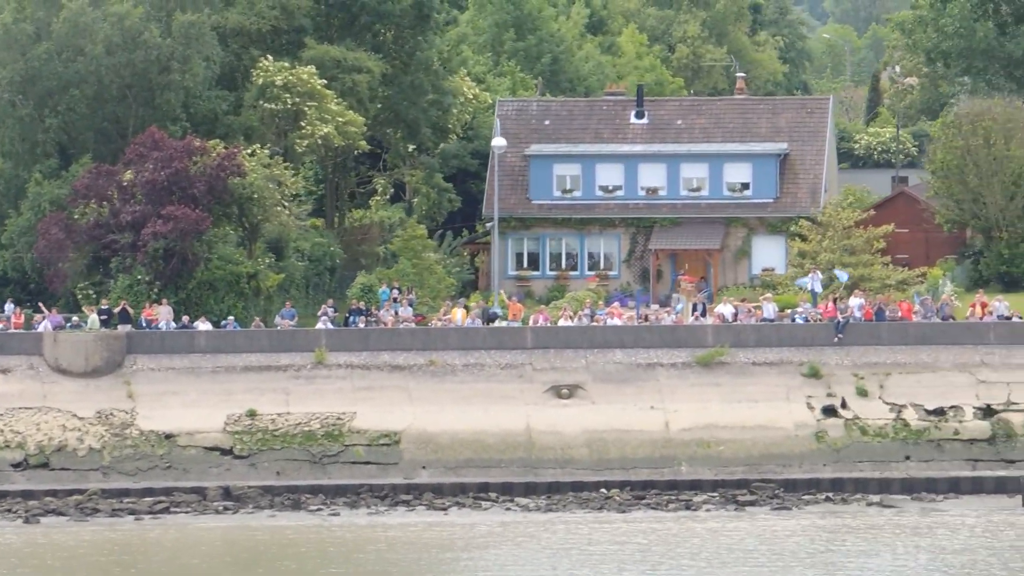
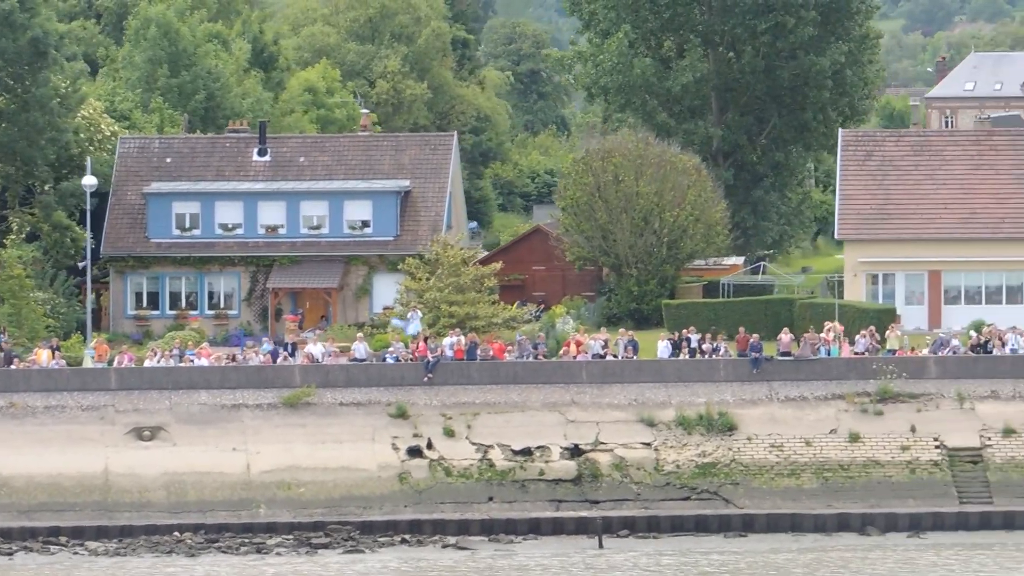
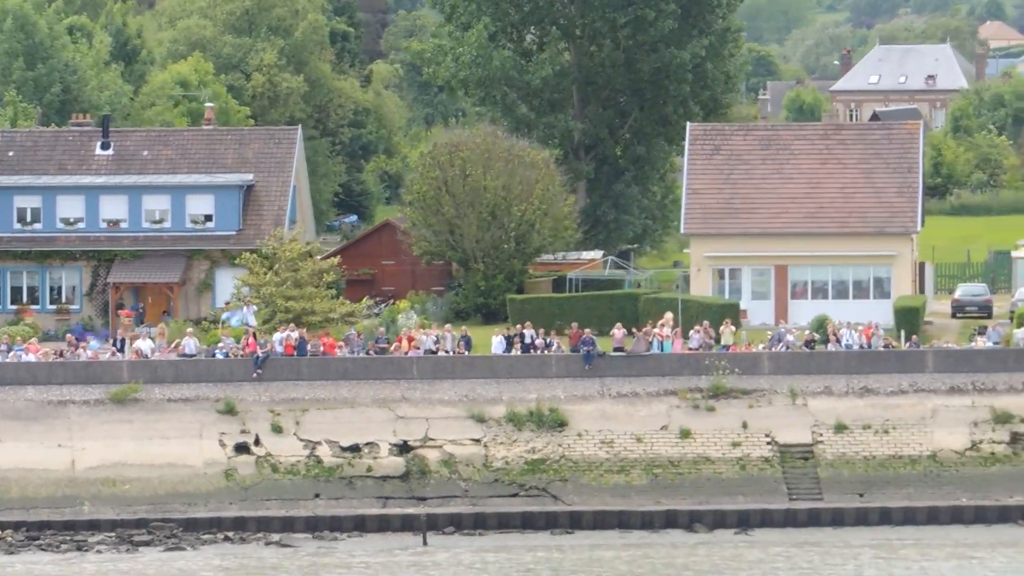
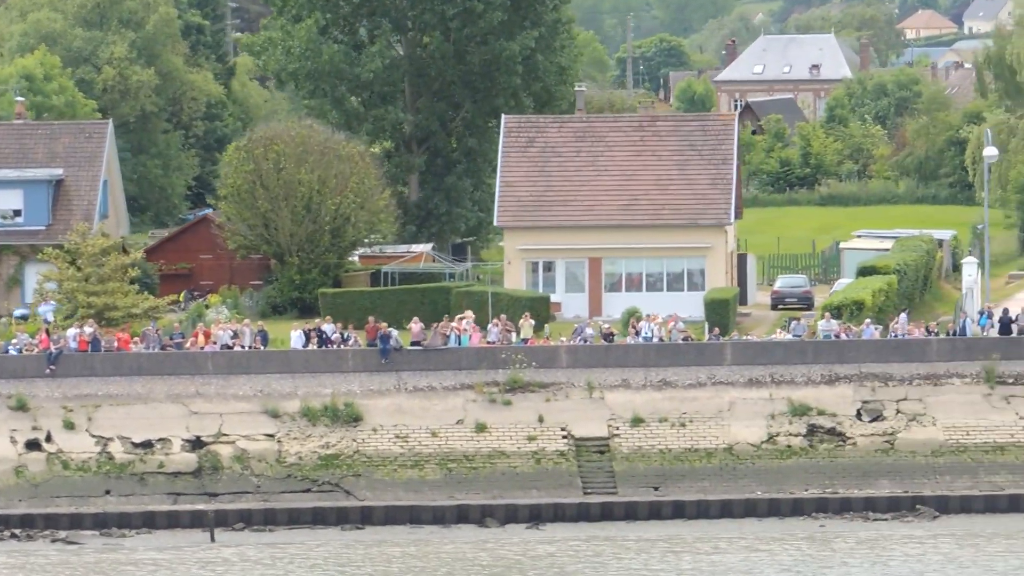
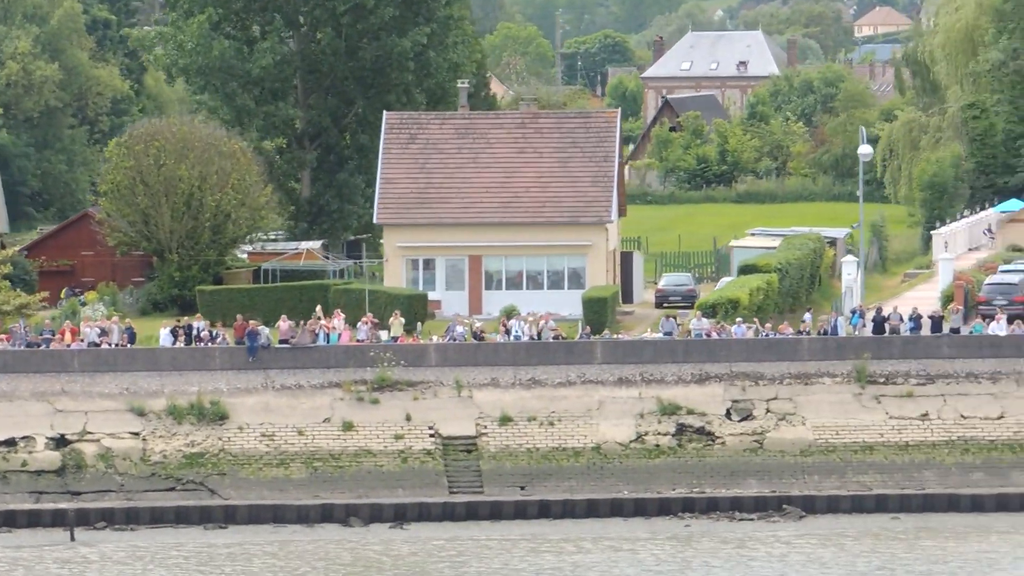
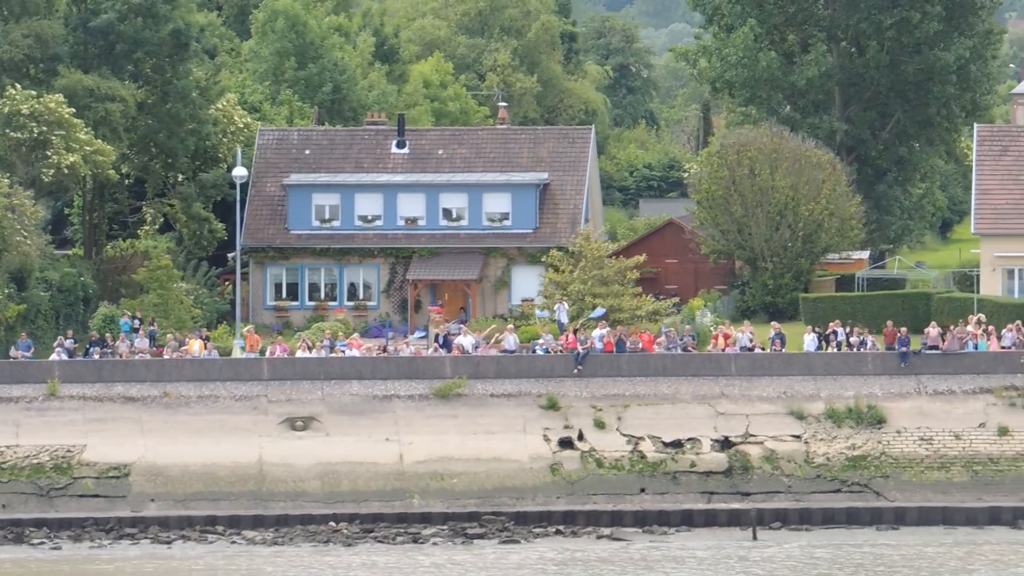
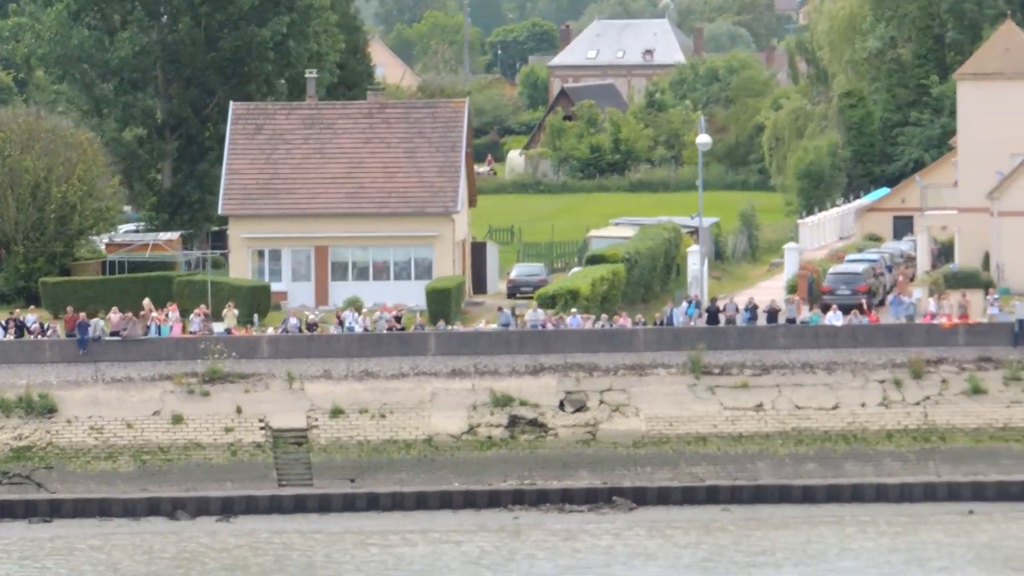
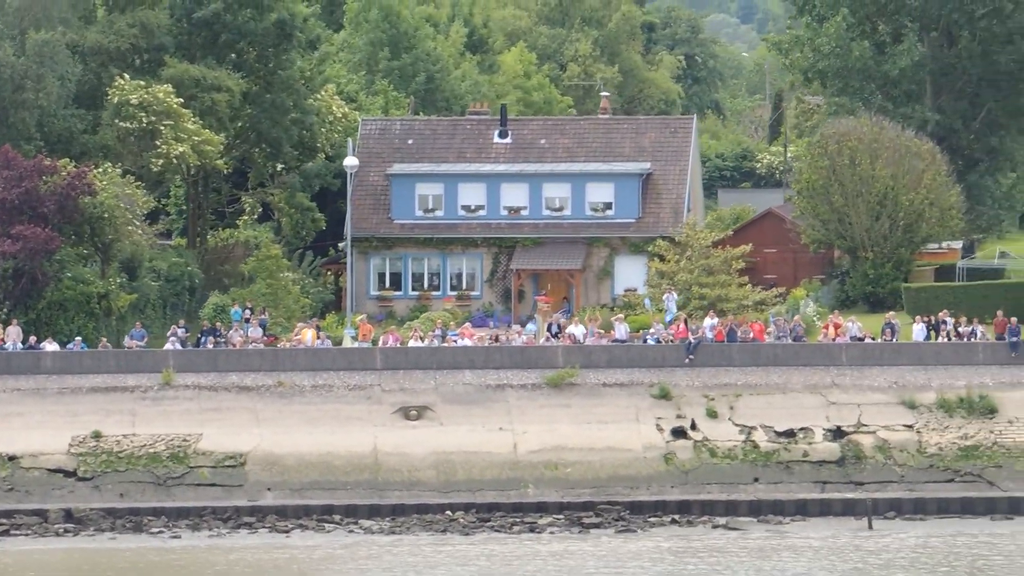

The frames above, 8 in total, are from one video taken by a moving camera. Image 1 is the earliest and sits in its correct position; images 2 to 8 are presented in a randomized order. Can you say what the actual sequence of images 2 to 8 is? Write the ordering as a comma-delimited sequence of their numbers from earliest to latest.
8, 6, 2, 3, 4, 5, 7
